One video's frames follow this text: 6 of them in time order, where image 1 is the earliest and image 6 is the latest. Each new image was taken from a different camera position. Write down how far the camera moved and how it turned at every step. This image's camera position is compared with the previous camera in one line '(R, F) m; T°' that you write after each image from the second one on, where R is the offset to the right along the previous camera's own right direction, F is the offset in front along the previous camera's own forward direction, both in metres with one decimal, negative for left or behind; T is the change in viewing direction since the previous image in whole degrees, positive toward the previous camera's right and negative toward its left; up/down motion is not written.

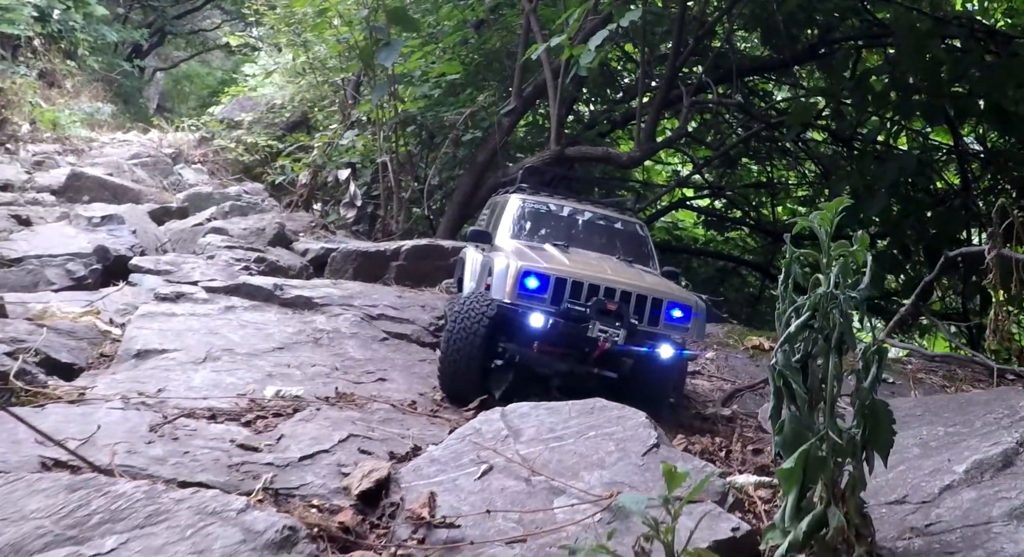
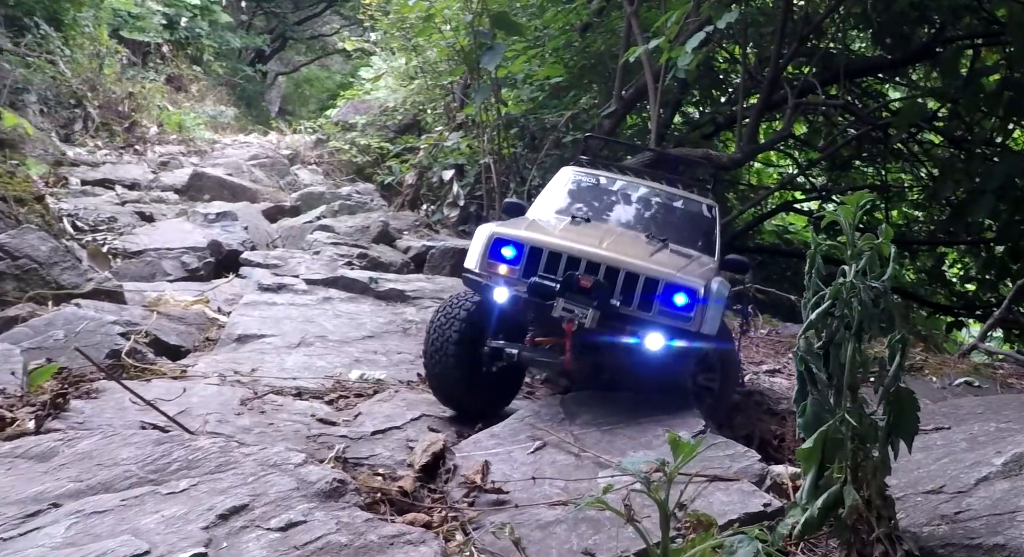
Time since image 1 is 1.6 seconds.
(+0.2, -0.2) m; -6°
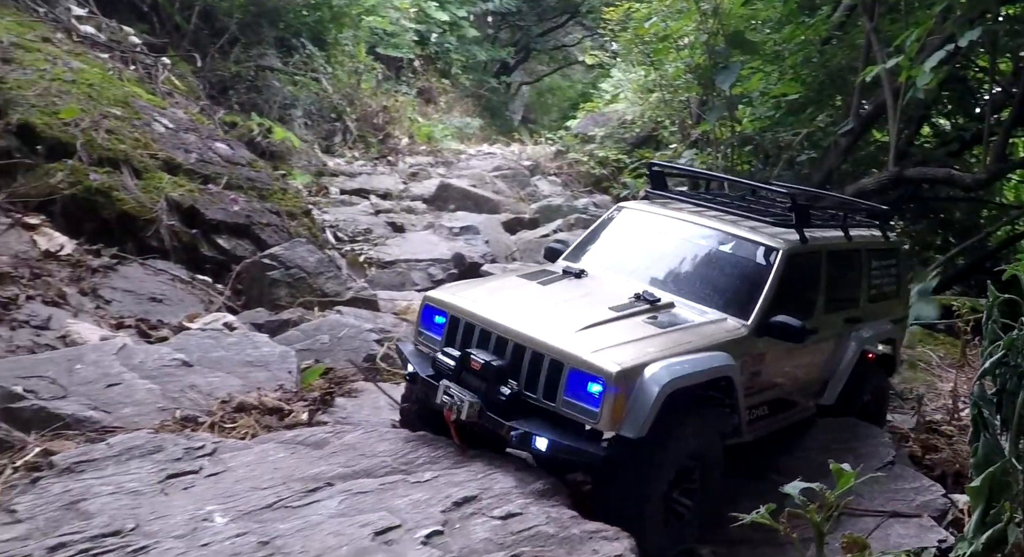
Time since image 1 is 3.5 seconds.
(+0.1, -0.4) m; -13°
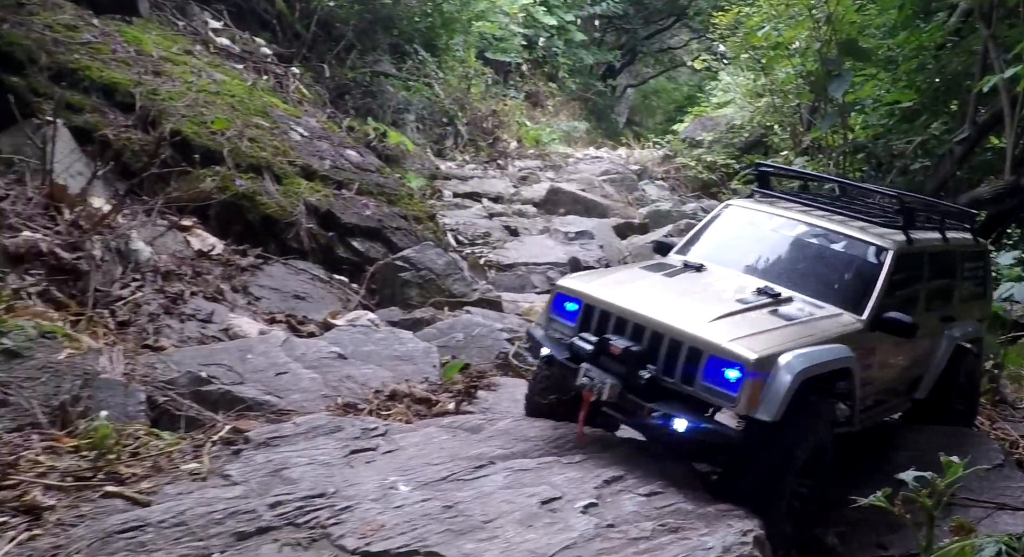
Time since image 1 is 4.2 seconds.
(-0.1, -0.4) m; -6°
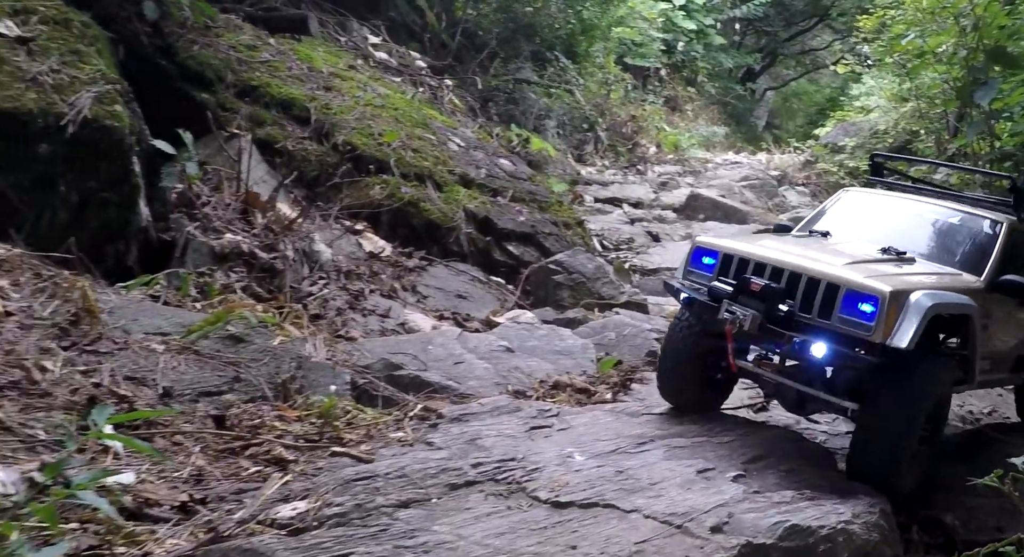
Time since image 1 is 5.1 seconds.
(-0.1, -0.6) m; -7°
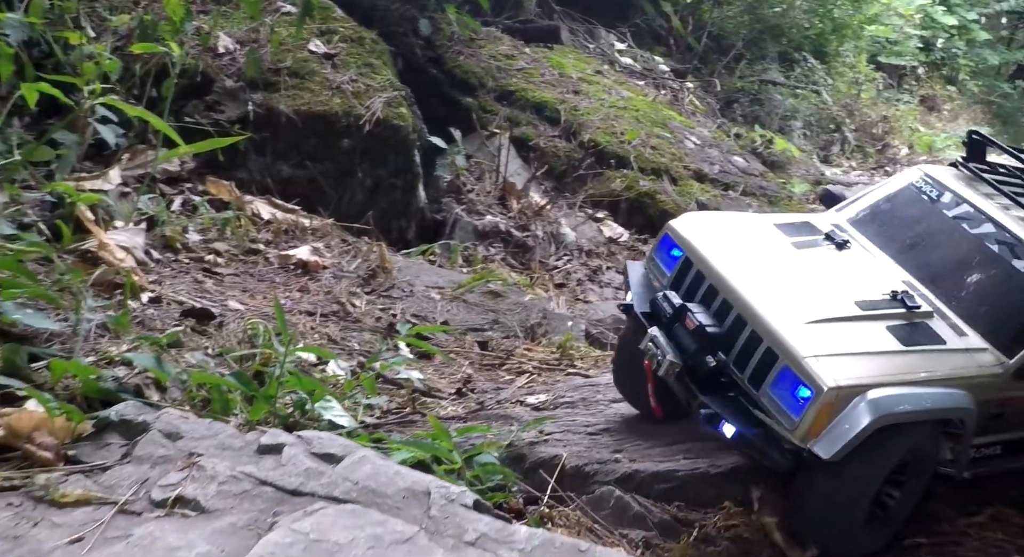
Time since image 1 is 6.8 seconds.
(+0.2, -1.1) m; -14°
